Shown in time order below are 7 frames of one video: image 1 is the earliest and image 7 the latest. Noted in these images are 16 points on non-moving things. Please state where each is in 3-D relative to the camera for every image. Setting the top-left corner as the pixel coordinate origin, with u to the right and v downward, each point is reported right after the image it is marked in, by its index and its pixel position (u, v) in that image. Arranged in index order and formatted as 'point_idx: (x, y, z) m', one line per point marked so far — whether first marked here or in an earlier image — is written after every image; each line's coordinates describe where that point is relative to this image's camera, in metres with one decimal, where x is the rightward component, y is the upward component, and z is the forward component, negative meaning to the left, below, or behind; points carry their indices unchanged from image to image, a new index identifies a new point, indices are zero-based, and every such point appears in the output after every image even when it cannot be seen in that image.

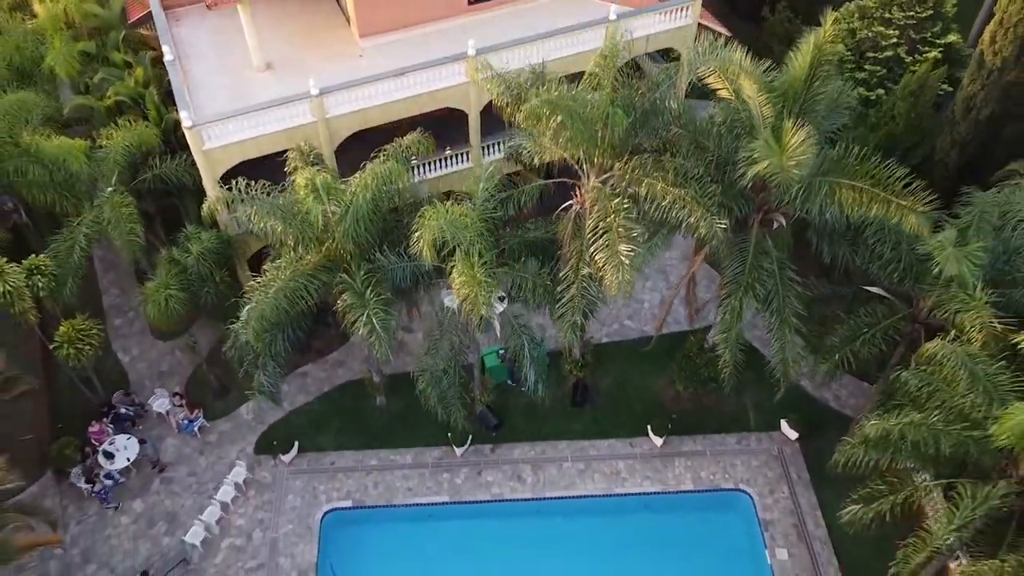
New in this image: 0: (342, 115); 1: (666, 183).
0: (-3.8, +3.9, +16.2) m
1: (+2.7, +1.8, +12.3) m
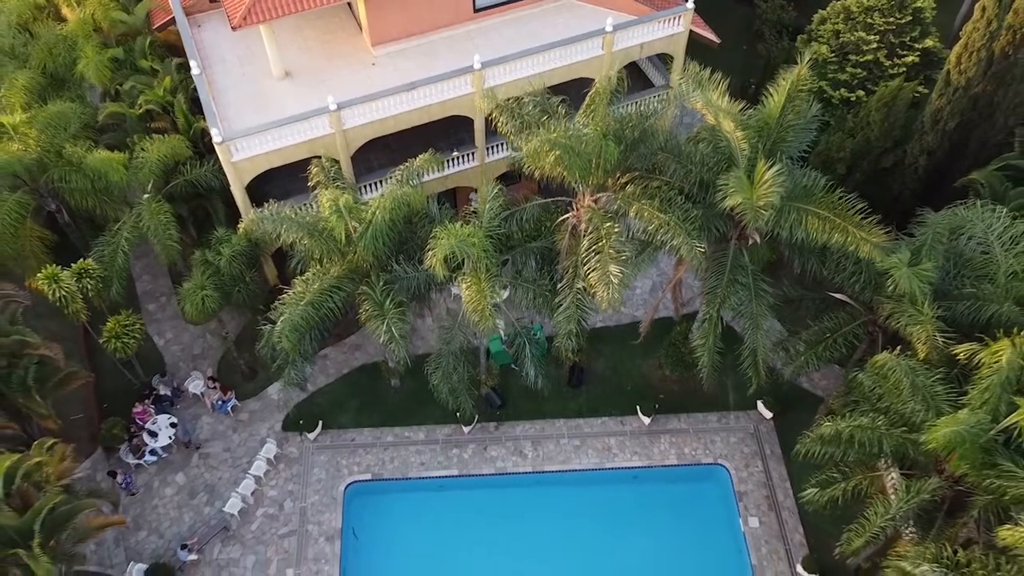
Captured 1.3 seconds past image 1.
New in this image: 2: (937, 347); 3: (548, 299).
0: (-3.8, +4.0, +17.5) m
1: (+2.7, +1.5, +13.8) m
2: (+7.9, -1.1, +13.4) m
3: (+0.8, -0.2, +15.4) m
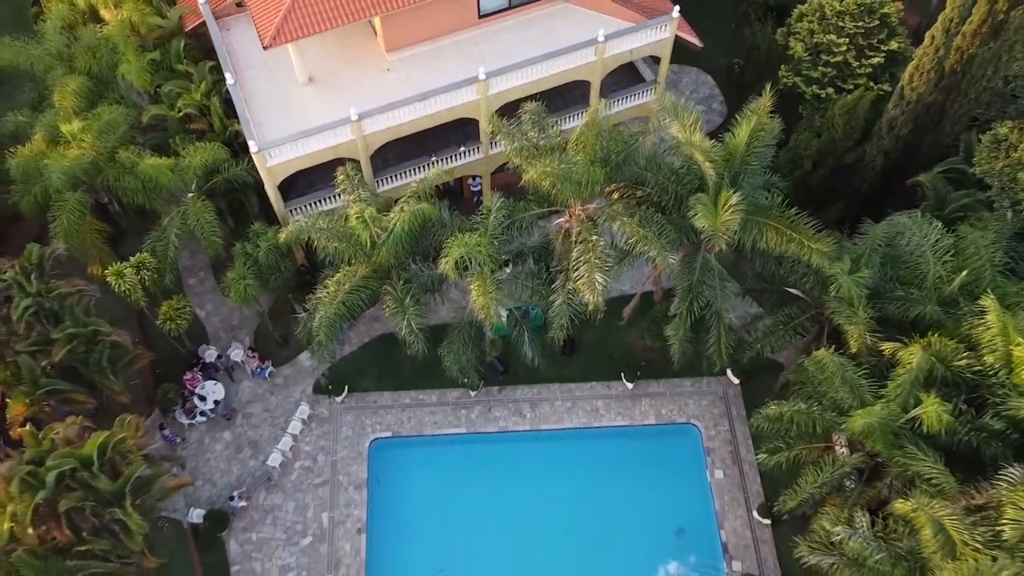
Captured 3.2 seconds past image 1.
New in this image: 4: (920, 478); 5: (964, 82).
0: (-3.7, +4.3, +19.6) m
1: (+2.7, +1.4, +16.2) m
2: (+8.0, -1.3, +16.0) m
3: (+0.8, -0.1, +18.0) m
4: (+8.1, -3.7, +14.2) m
5: (+11.8, +5.4, +18.6) m
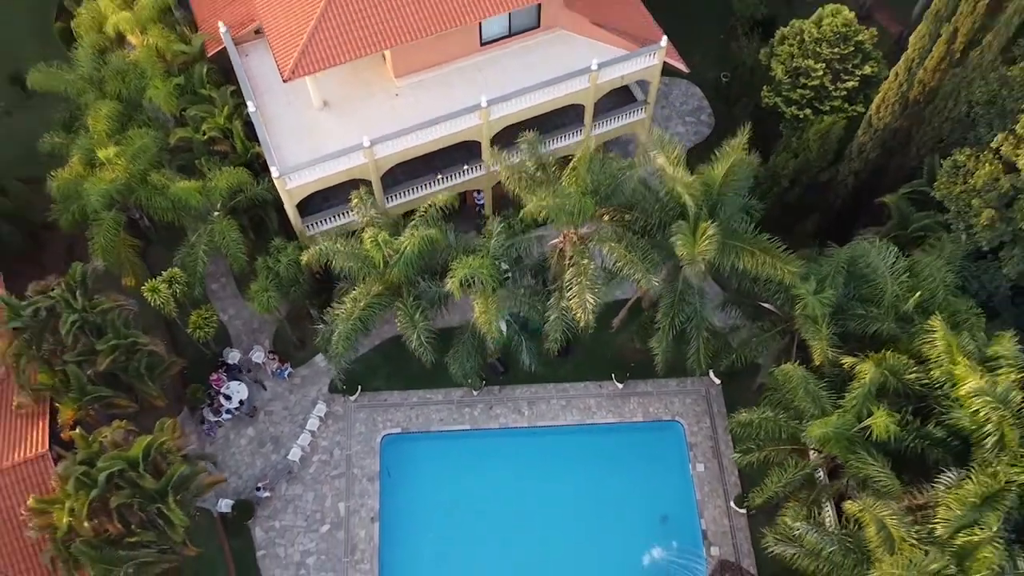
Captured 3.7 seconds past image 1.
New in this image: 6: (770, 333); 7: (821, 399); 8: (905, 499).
0: (-3.7, +3.9, +21.3) m
1: (+2.7, +1.0, +18.0) m
2: (+7.9, -1.7, +17.9) m
3: (+0.8, -0.5, +19.8) m
4: (+8.0, -4.3, +16.1) m
5: (+11.8, +5.0, +20.2) m
6: (+7.1, -1.2, +19.7) m
7: (+7.4, -2.7, +17.2) m
8: (+8.5, -4.6, +15.5) m
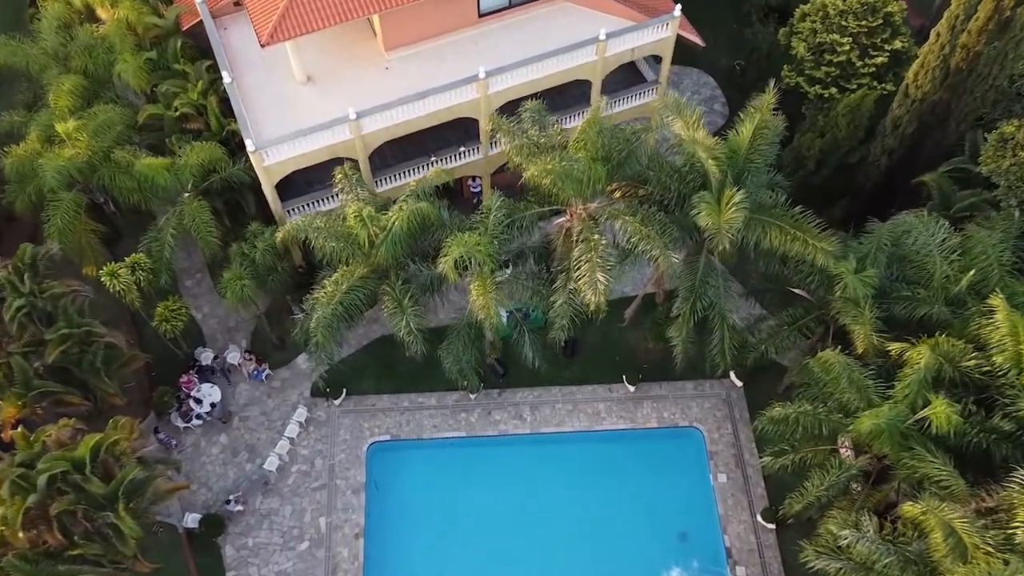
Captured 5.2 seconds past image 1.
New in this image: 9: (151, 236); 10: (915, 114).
0: (-3.7, +4.3, +19.4) m
1: (+2.7, +1.4, +15.9) m
2: (+8.0, -1.2, +15.8) m
3: (+0.8, -0.1, +17.7) m
4: (+8.1, -3.7, +13.9) m
5: (+11.8, +5.4, +18.4) m
6: (+7.2, -0.8, +17.6) m
7: (+7.4, -2.1, +15.1) m
8: (+8.5, -4.0, +13.3) m
9: (-9.7, +1.4, +19.2) m
10: (+10.8, +4.6, +19.2) m
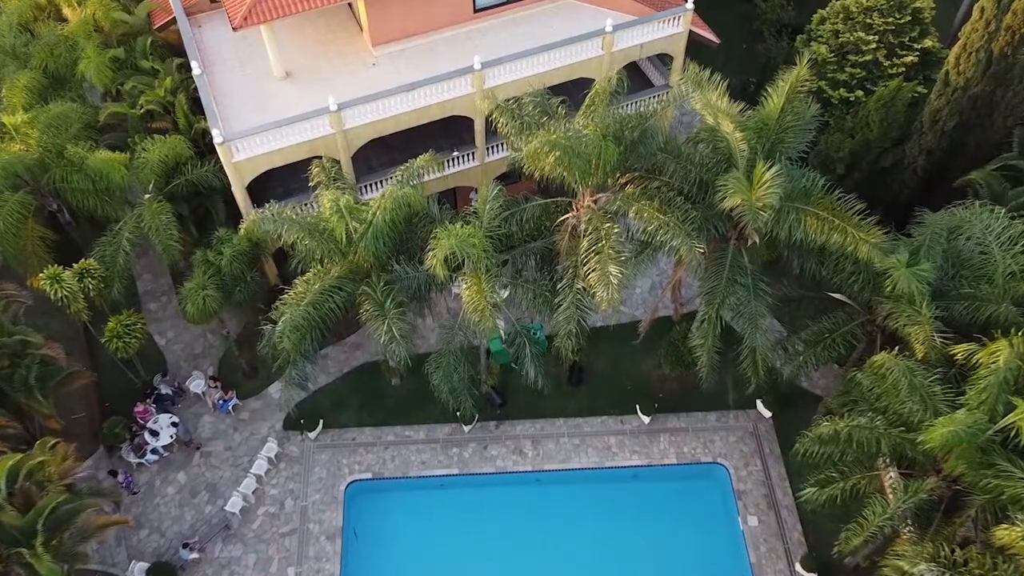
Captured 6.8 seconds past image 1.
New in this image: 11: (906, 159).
0: (-3.8, +4.0, +17.5) m
1: (+2.7, +1.5, +13.9) m
2: (+7.9, -1.1, +13.5) m
3: (+0.8, -0.2, +15.5) m
4: (+8.1, -3.4, +11.3) m
5: (+11.7, +5.2, +16.7) m
6: (+7.1, -0.9, +15.3) m
7: (+7.4, -1.9, +12.7) m
8: (+8.5, -3.6, +10.7) m
9: (-9.7, +1.1, +17.1) m
10: (+10.8, +4.4, +17.4) m
11: (+10.3, +3.4, +18.8) m
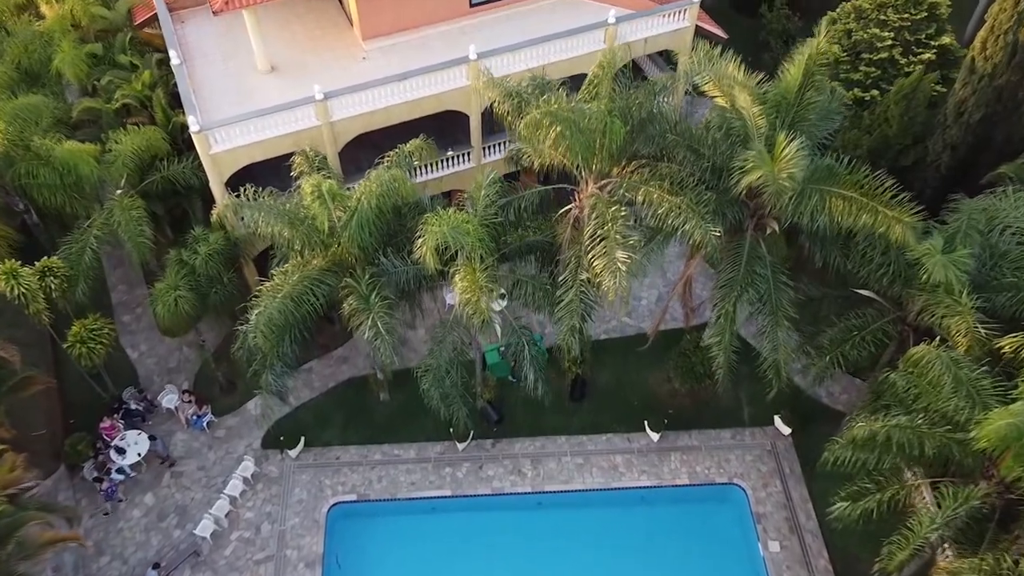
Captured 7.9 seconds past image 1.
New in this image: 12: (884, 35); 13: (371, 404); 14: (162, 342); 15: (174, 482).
0: (-3.8, +3.9, +16.5) m
1: (+2.7, +1.7, +12.7) m
2: (+7.9, -0.9, +12.1) m
3: (+0.7, -0.1, +14.2) m
4: (+8.0, -3.0, +9.9) m
5: (+11.7, +5.2, +15.8) m
6: (+7.1, -0.8, +14.0) m
7: (+7.4, -1.7, +11.3) m
8: (+8.5, -3.2, +9.3) m
9: (-9.8, +1.1, +15.9) m
10: (+10.7, +4.4, +16.4) m
11: (+10.2, +3.3, +17.7) m
12: (+10.0, +6.8, +19.4) m
13: (-3.7, -3.0, +18.8) m
14: (-9.5, -1.5, +19.5) m
15: (-8.1, -4.7, +17.2) m
